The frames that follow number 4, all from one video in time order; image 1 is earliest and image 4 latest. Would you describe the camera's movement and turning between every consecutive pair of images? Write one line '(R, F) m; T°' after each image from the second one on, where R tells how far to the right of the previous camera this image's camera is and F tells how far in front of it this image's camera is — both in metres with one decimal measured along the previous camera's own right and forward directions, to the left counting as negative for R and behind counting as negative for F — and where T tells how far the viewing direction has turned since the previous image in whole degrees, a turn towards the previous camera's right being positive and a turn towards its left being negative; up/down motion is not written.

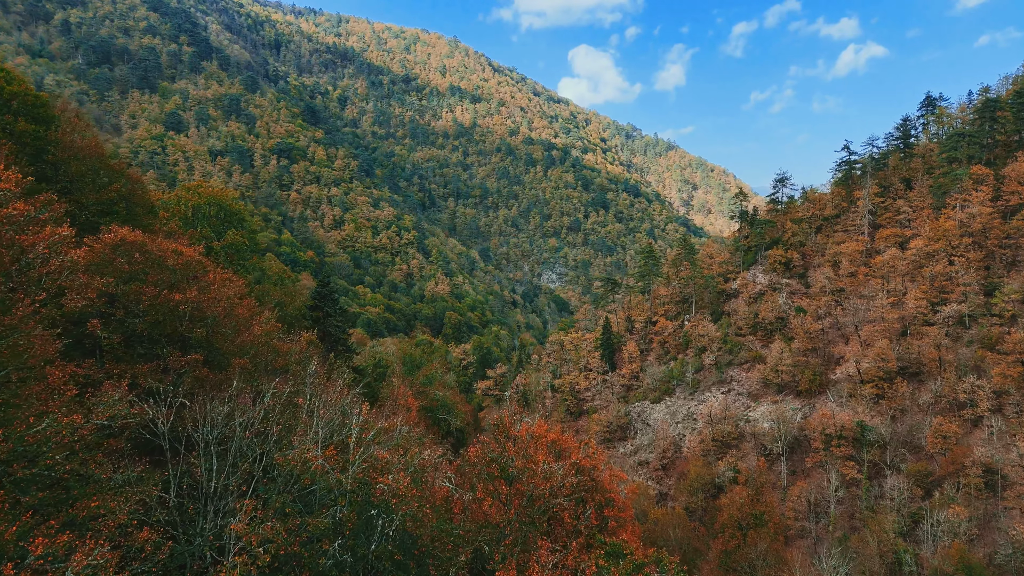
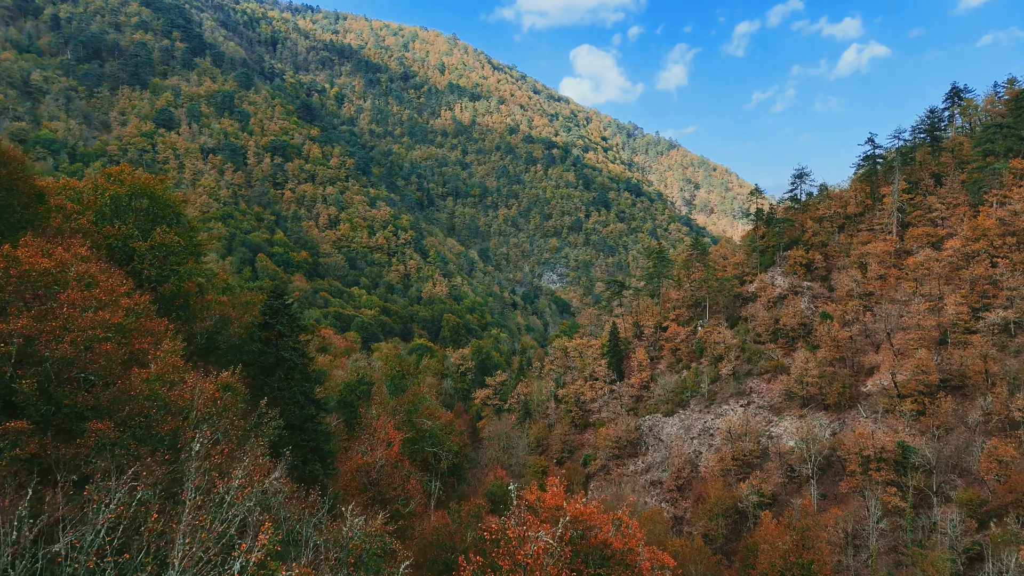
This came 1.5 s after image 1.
(-0.1, +4.0) m; 0°
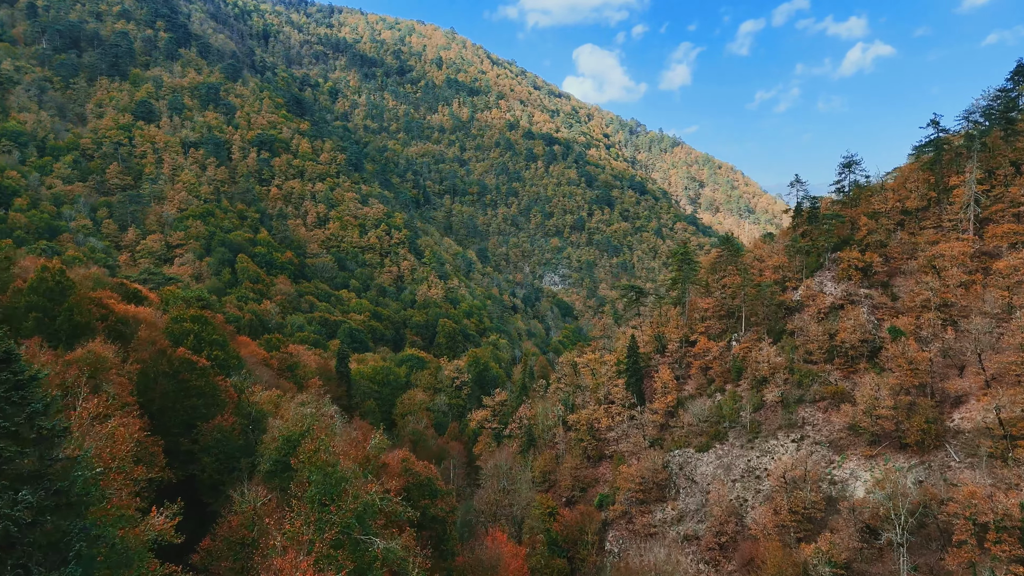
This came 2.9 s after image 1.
(-0.2, +8.2) m; 0°
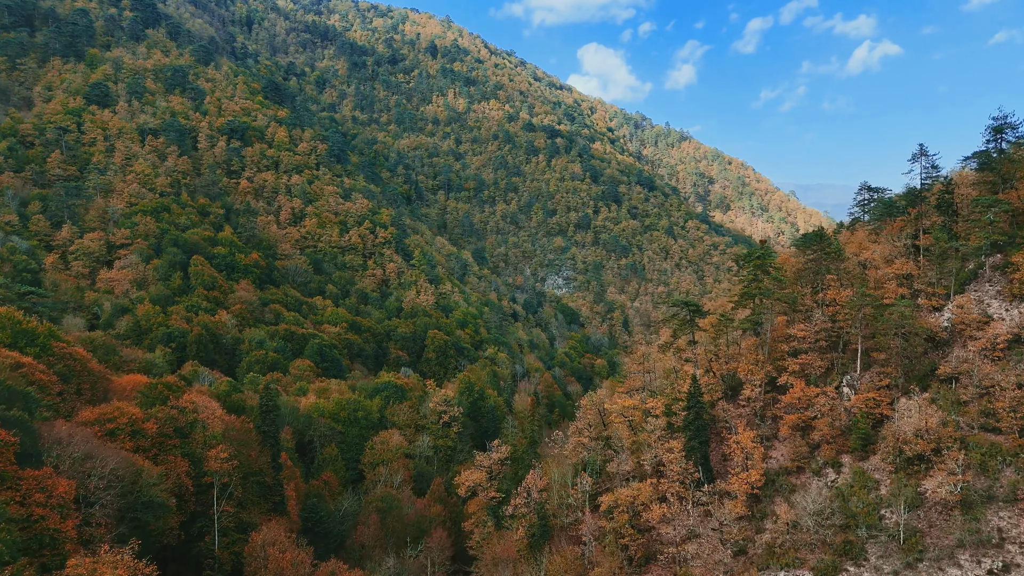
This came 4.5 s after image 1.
(-0.3, +15.2) m; 0°
